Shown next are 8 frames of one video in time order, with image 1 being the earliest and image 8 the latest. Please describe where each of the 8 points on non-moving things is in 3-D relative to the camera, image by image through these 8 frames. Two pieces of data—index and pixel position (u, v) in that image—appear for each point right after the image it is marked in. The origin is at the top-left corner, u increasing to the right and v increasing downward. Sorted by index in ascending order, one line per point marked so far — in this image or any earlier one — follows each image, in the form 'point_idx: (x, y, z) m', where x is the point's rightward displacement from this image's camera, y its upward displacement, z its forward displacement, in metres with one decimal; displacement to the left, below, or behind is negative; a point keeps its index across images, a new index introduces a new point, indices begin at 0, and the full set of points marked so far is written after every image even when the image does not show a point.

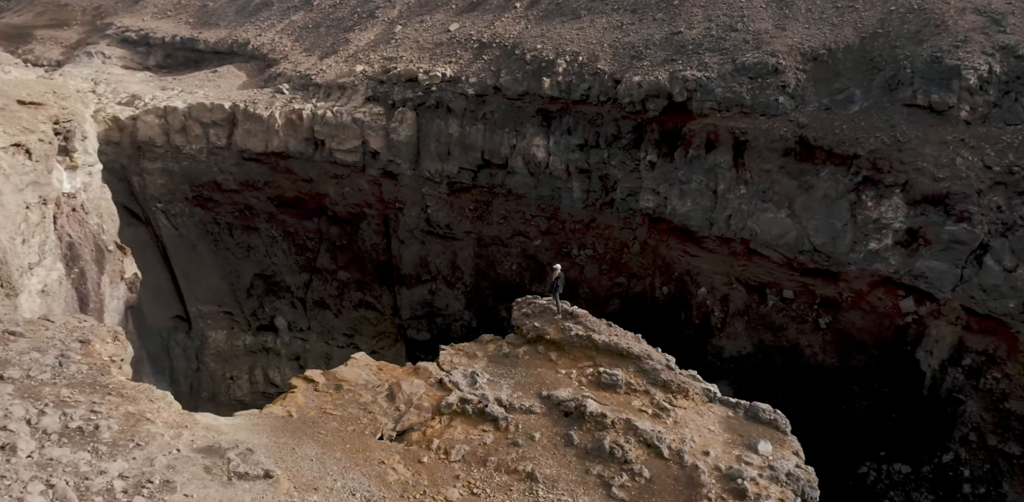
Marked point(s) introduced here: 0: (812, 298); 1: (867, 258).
0: (+4.4, -0.6, +9.6) m
1: (+4.7, -0.1, +8.9) m
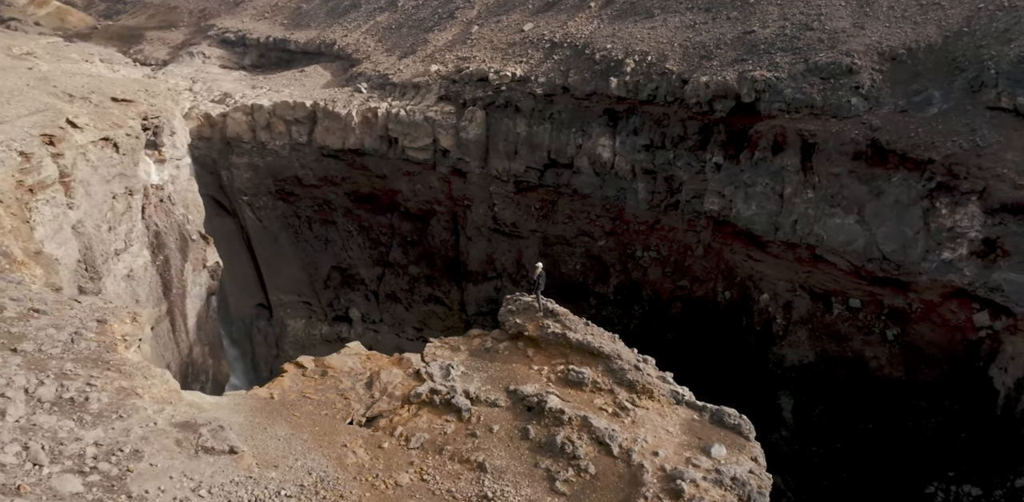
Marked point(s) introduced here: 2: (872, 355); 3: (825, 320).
0: (+4.9, -0.8, +9.2) m
1: (+5.2, -0.2, +8.4) m
2: (+4.9, -1.4, +9.3) m
3: (+4.5, -1.0, +9.6) m
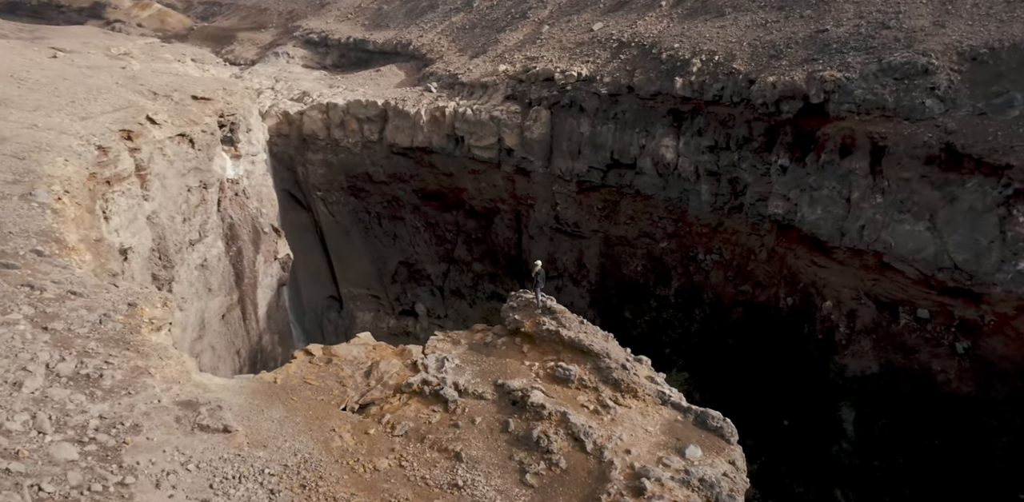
0: (+5.5, -0.9, +8.7) m
1: (+5.7, -0.3, +8.0) m
2: (+5.4, -1.5, +8.8) m
3: (+5.0, -1.1, +9.2) m
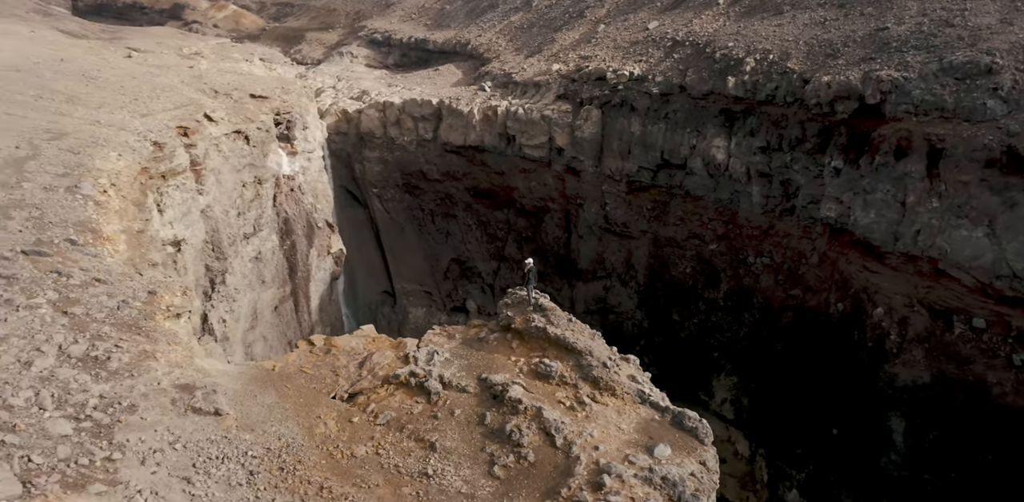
0: (+5.8, -0.9, +8.4) m
1: (+6.0, -0.4, +7.6) m
2: (+5.8, -1.6, +8.5) m
3: (+5.4, -1.1, +8.9) m
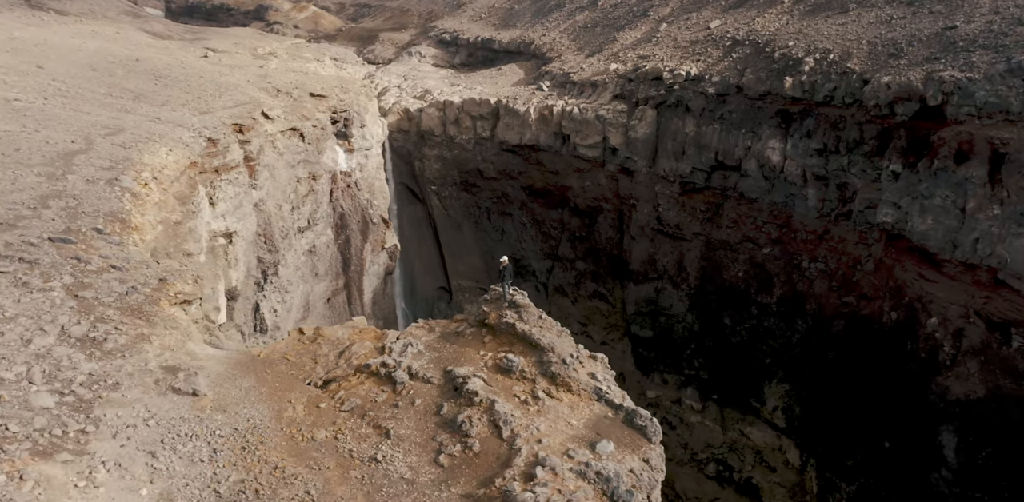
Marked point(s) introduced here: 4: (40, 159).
0: (+6.1, -1.1, +8.0) m
1: (+6.2, -0.5, +7.2) m
2: (+6.0, -1.7, +8.1) m
3: (+5.7, -1.2, +8.5) m
4: (-4.8, +0.9, +7.0) m
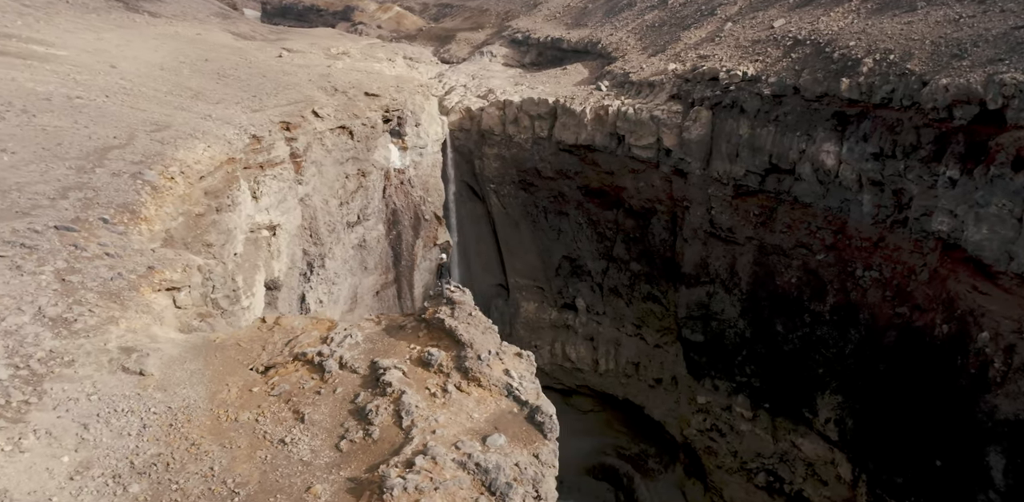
0: (+6.1, -1.2, +7.6) m
1: (+6.2, -0.7, +6.8) m
2: (+6.1, -1.8, +7.7) m
3: (+5.8, -1.4, +8.1) m
4: (-4.7, +1.1, +7.5) m
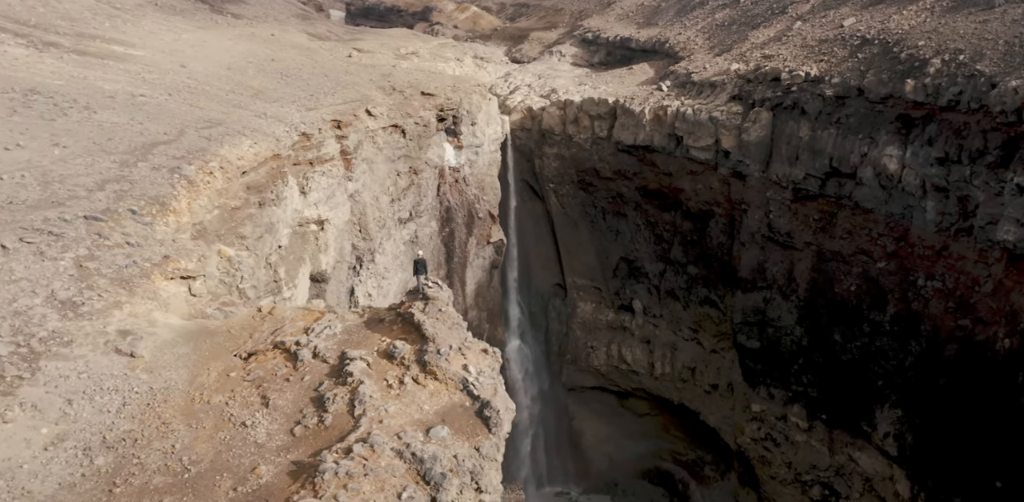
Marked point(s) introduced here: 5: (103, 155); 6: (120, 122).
0: (+6.3, -1.4, +7.1) m
1: (+6.4, -0.8, +6.3) m
2: (+6.2, -2.0, +7.2) m
3: (+6.1, -1.5, +7.7) m
4: (-4.5, +1.2, +7.9) m
5: (-4.5, +1.1, +7.7) m
6: (-5.0, +1.7, +8.9) m
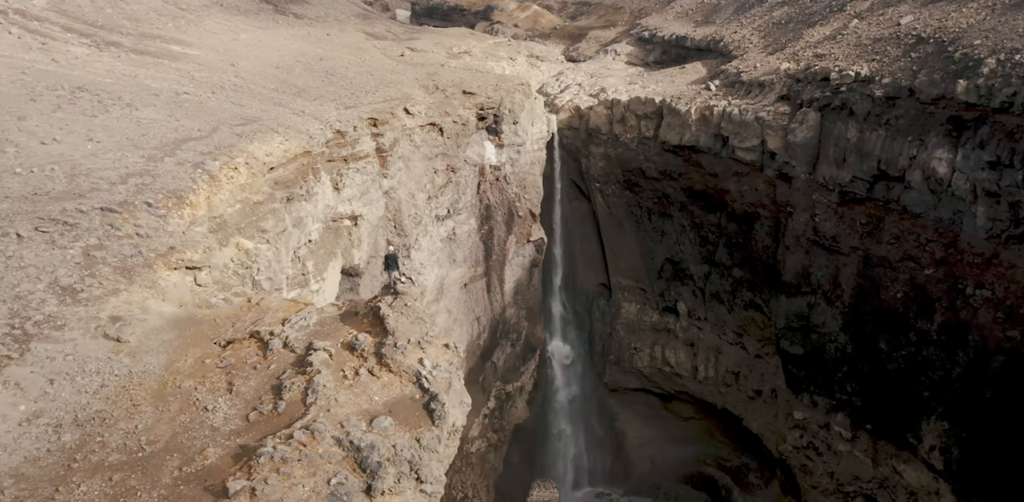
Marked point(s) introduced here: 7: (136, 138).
0: (+6.4, -1.5, +6.8) m
1: (+6.4, -0.9, +6.0) m
2: (+6.3, -2.1, +6.9) m
3: (+6.1, -1.6, +7.4) m
4: (-4.3, +1.3, +8.3) m
5: (-4.4, +1.2, +8.1) m
6: (-4.8, +1.8, +9.2) m
7: (-4.5, +1.4, +8.4) m
